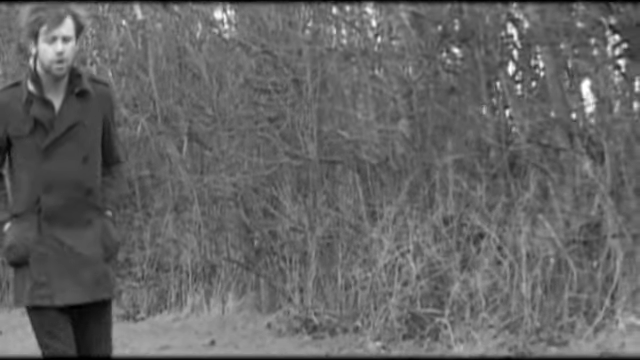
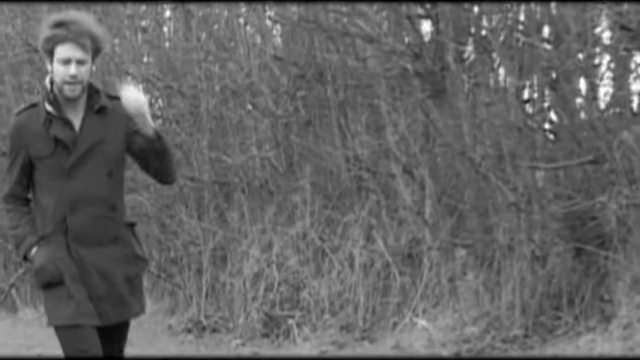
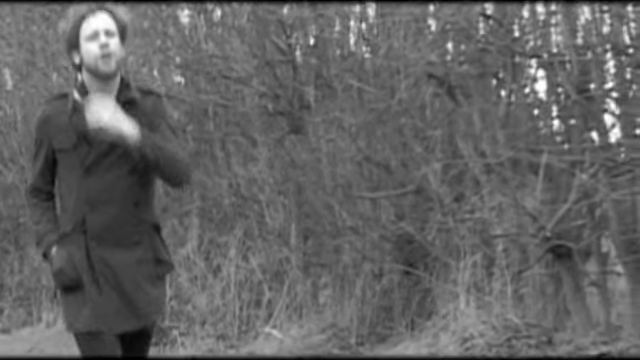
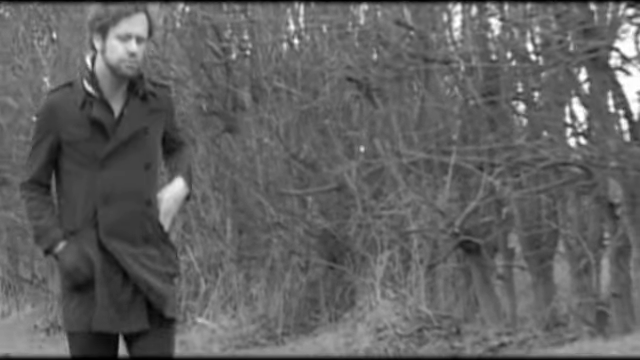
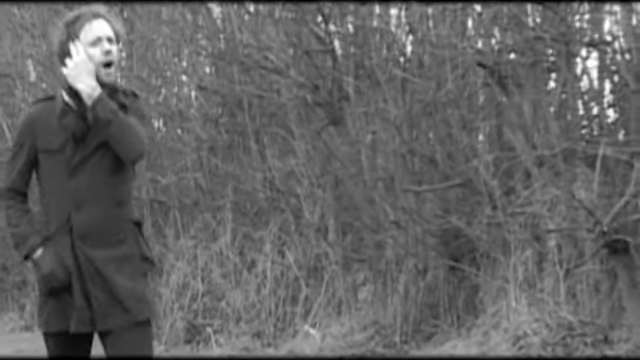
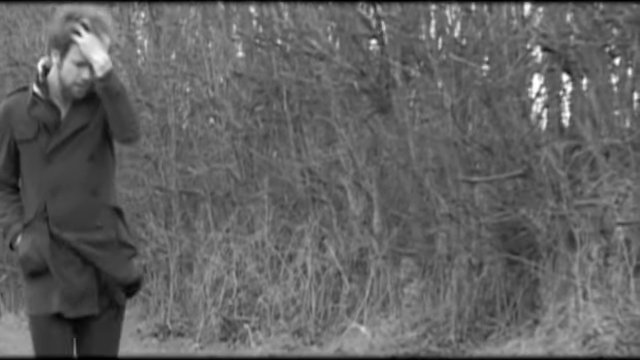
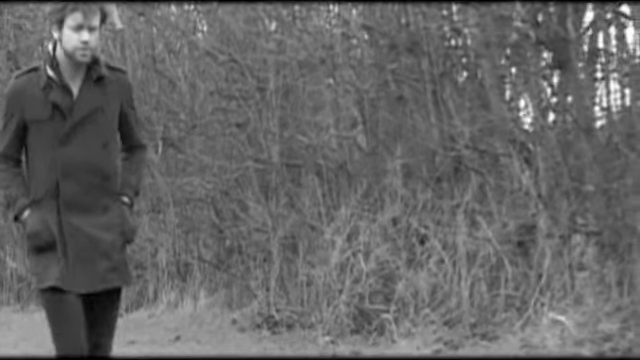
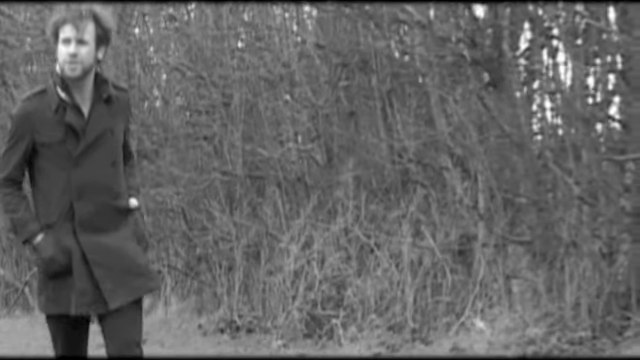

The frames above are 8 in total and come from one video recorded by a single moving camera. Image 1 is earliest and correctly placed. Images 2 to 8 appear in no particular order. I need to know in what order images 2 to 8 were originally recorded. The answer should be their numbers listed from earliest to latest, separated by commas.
7, 8, 2, 6, 5, 3, 4
